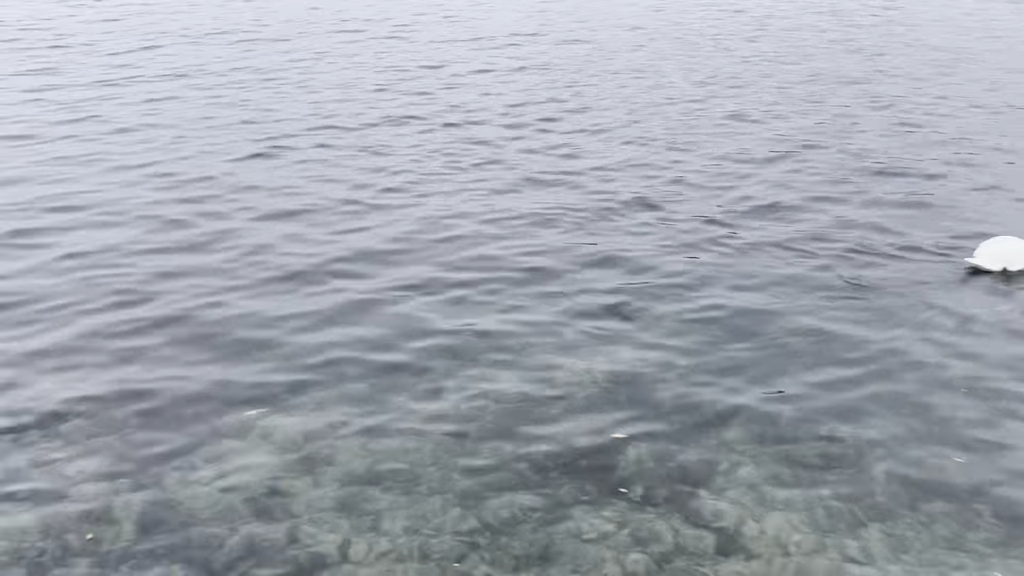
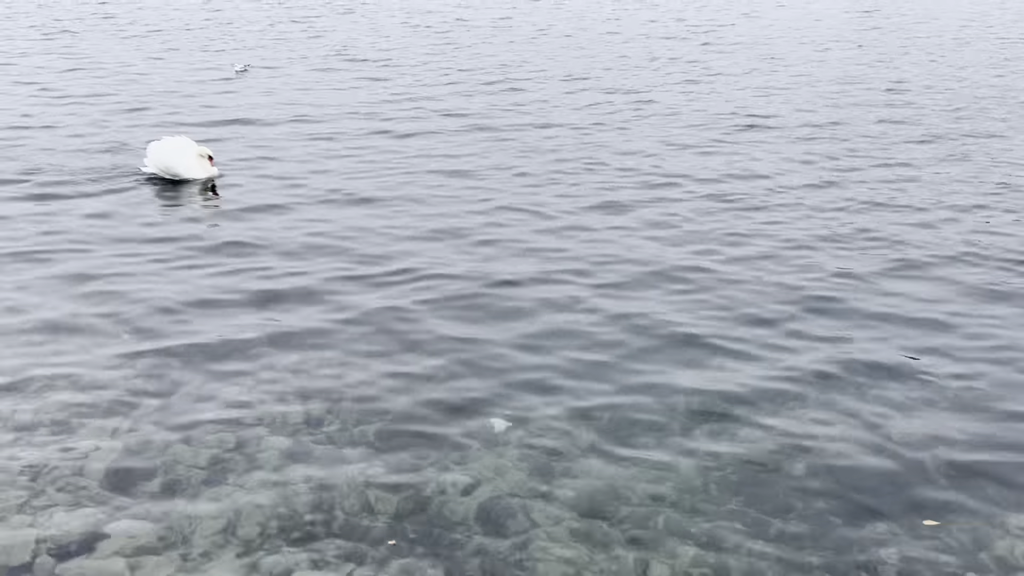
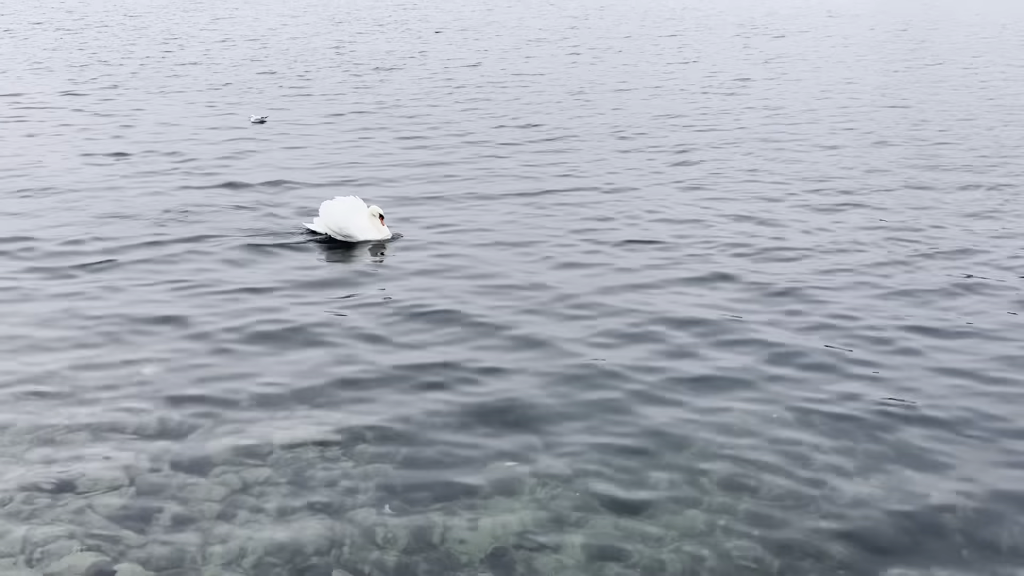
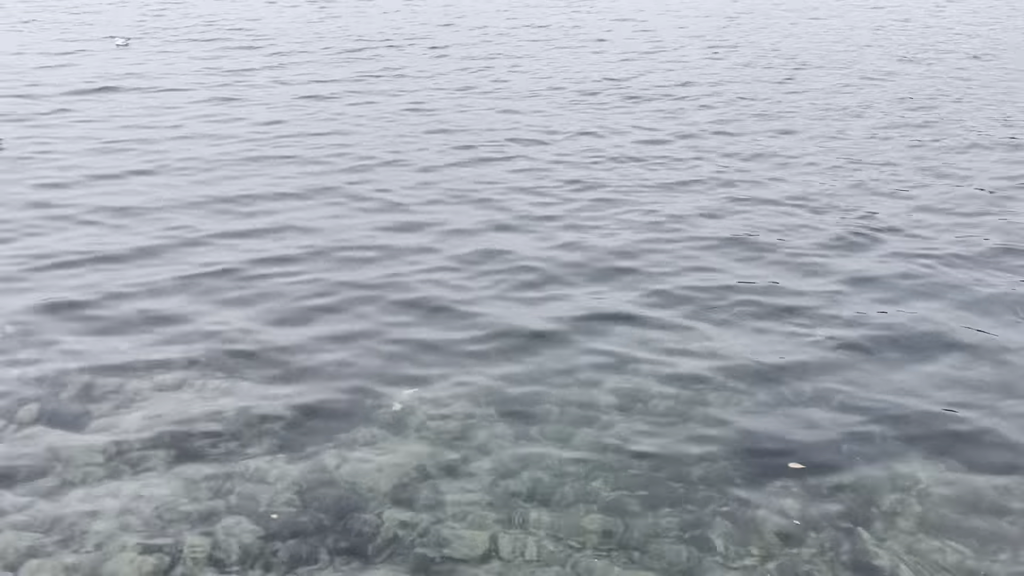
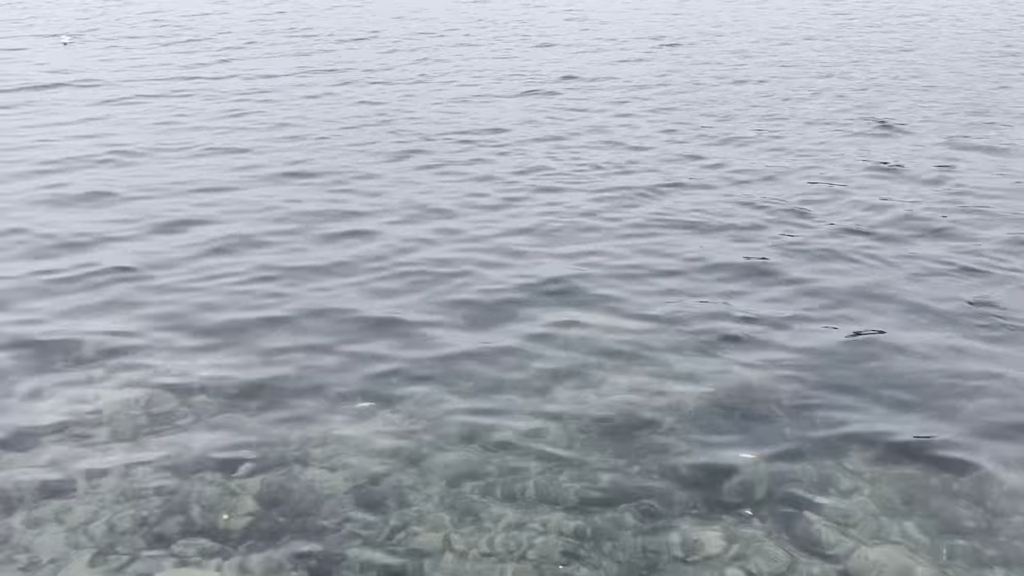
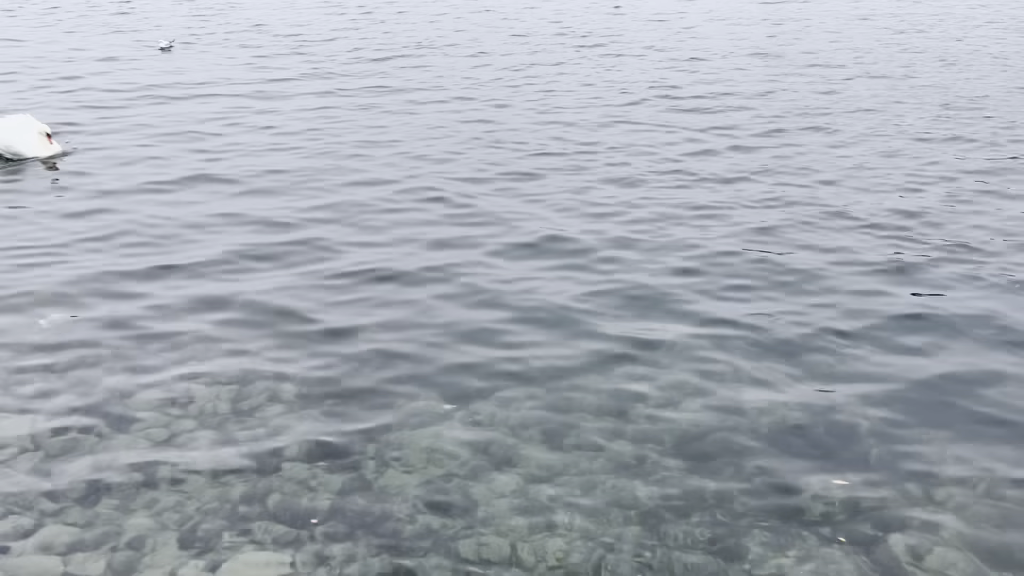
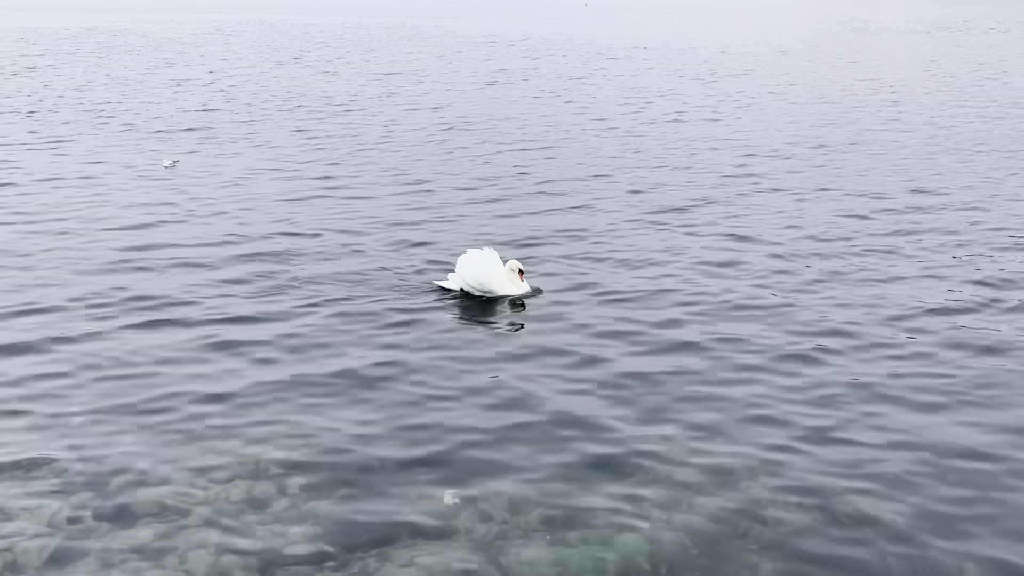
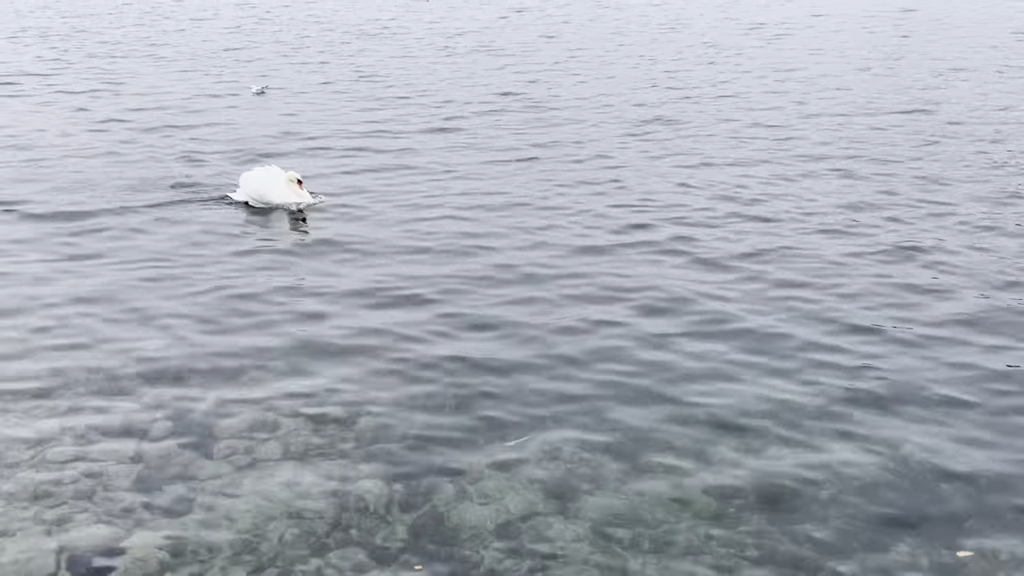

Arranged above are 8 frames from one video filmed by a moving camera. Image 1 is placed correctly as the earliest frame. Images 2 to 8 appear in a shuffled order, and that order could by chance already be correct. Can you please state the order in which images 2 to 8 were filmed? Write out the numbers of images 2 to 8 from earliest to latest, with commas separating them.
5, 4, 6, 2, 8, 3, 7
